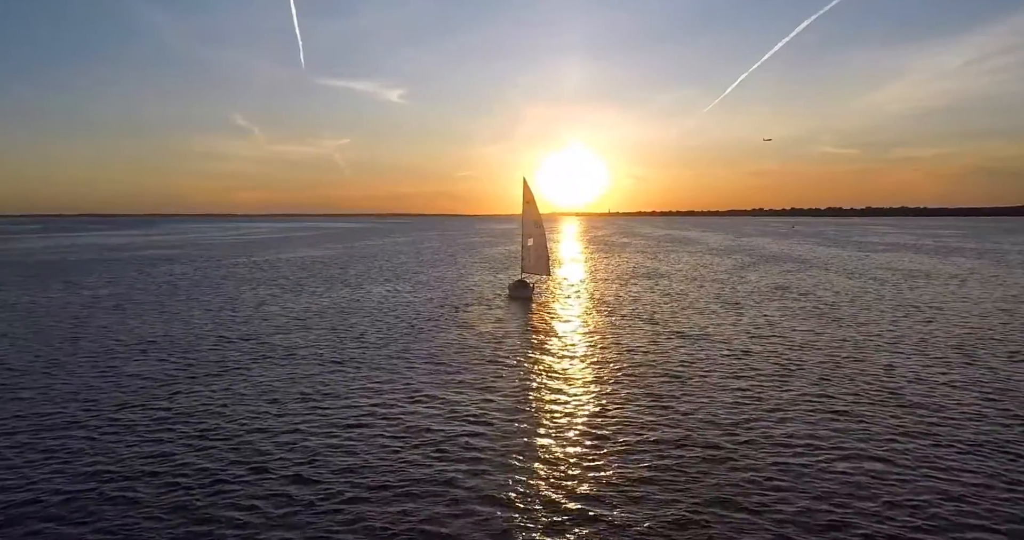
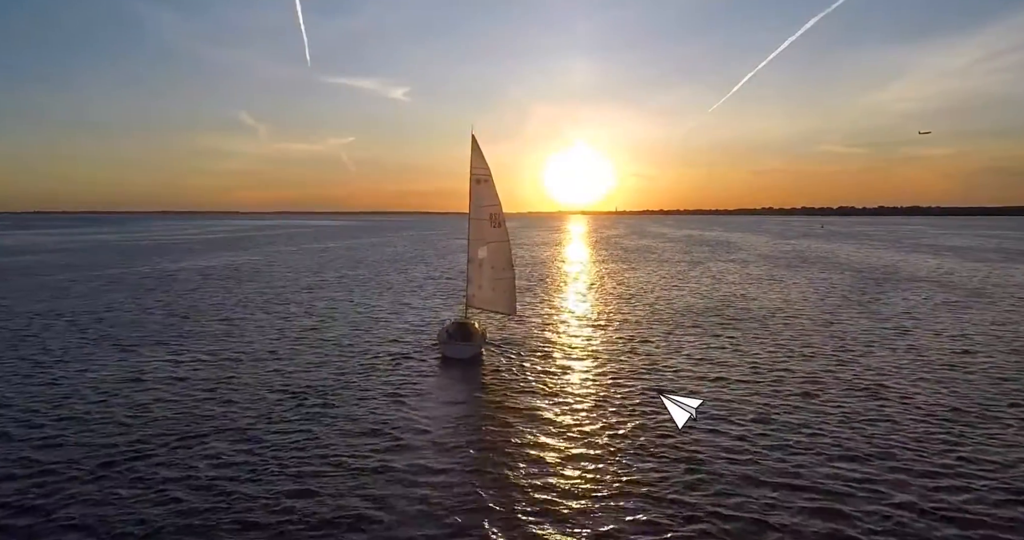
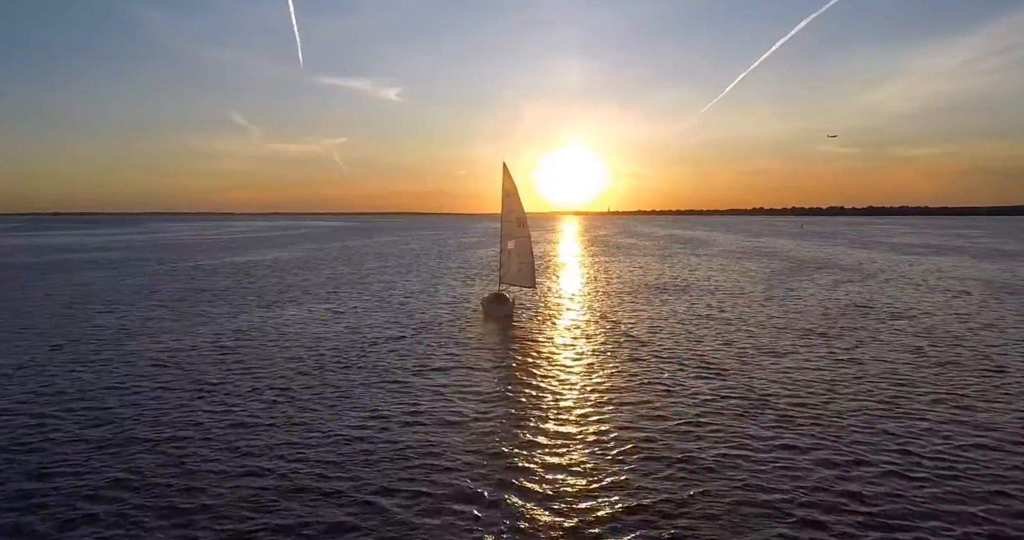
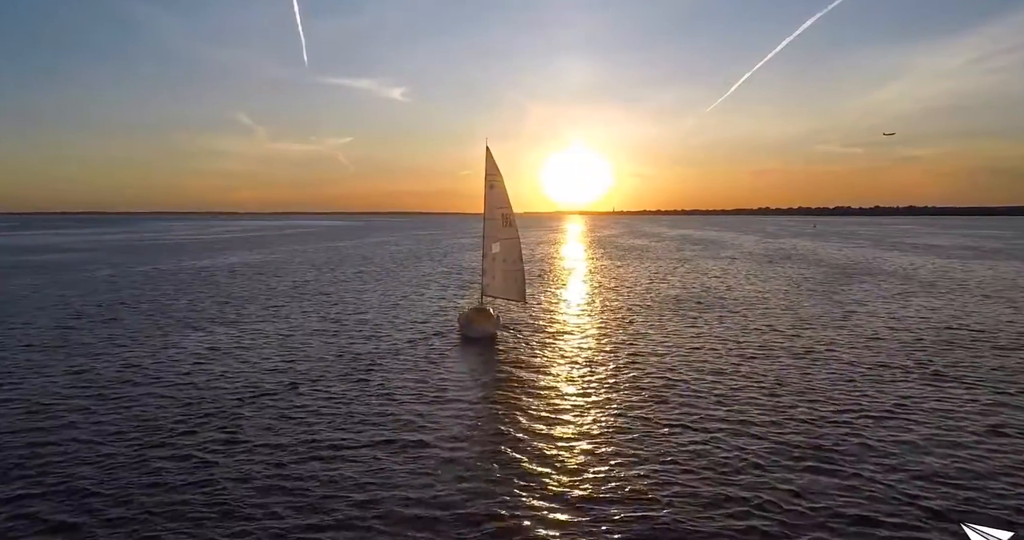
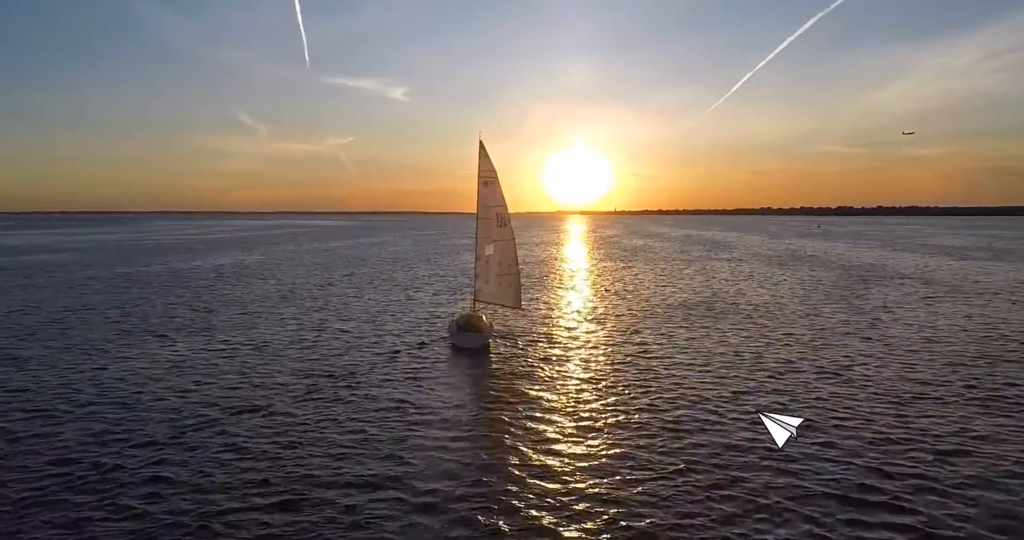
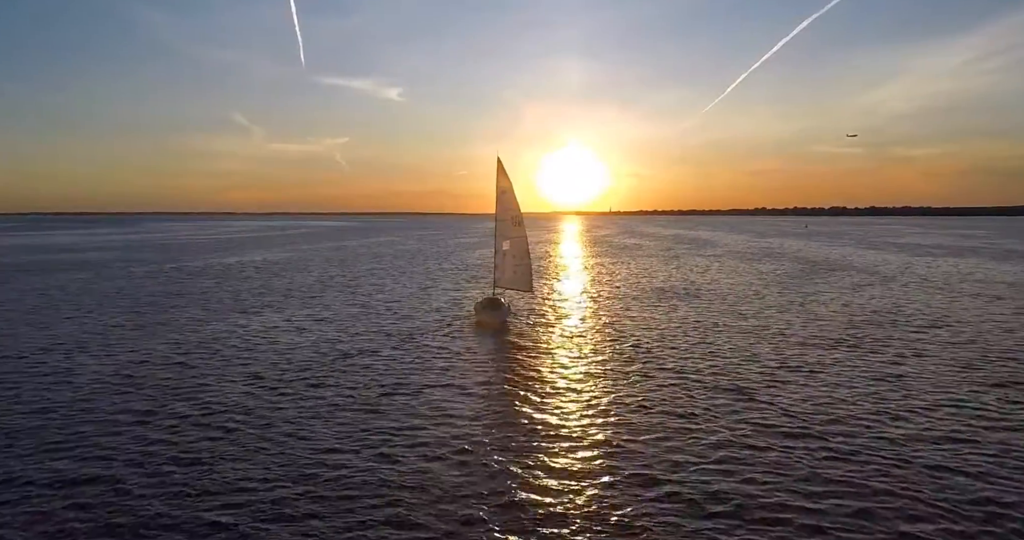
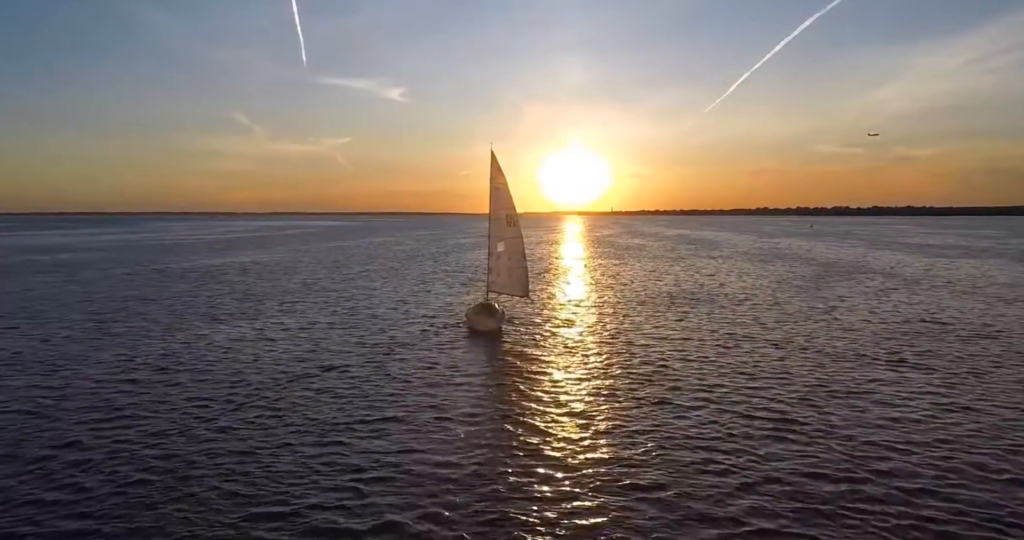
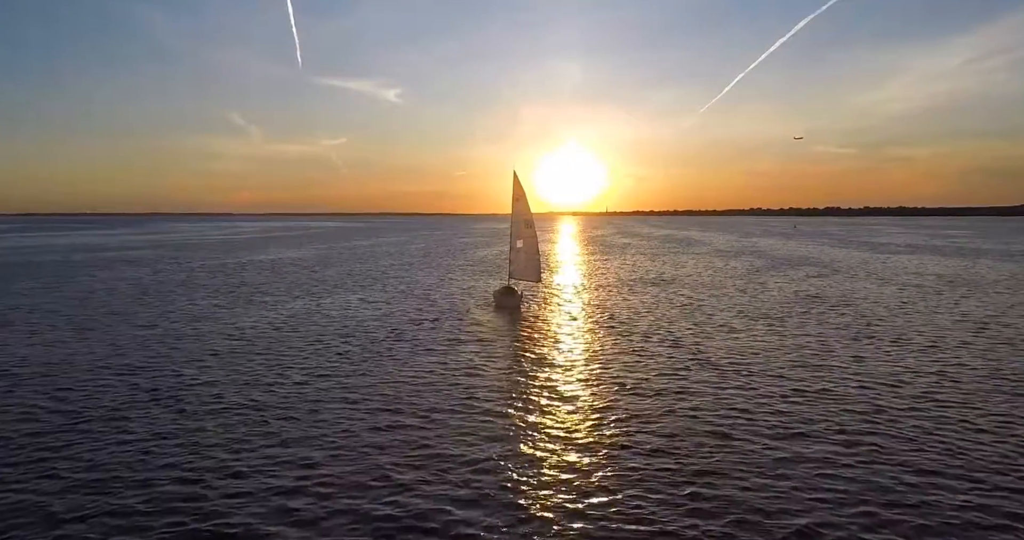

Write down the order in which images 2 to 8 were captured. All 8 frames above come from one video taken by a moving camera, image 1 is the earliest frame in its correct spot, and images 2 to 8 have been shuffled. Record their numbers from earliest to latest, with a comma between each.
8, 3, 6, 7, 4, 5, 2
